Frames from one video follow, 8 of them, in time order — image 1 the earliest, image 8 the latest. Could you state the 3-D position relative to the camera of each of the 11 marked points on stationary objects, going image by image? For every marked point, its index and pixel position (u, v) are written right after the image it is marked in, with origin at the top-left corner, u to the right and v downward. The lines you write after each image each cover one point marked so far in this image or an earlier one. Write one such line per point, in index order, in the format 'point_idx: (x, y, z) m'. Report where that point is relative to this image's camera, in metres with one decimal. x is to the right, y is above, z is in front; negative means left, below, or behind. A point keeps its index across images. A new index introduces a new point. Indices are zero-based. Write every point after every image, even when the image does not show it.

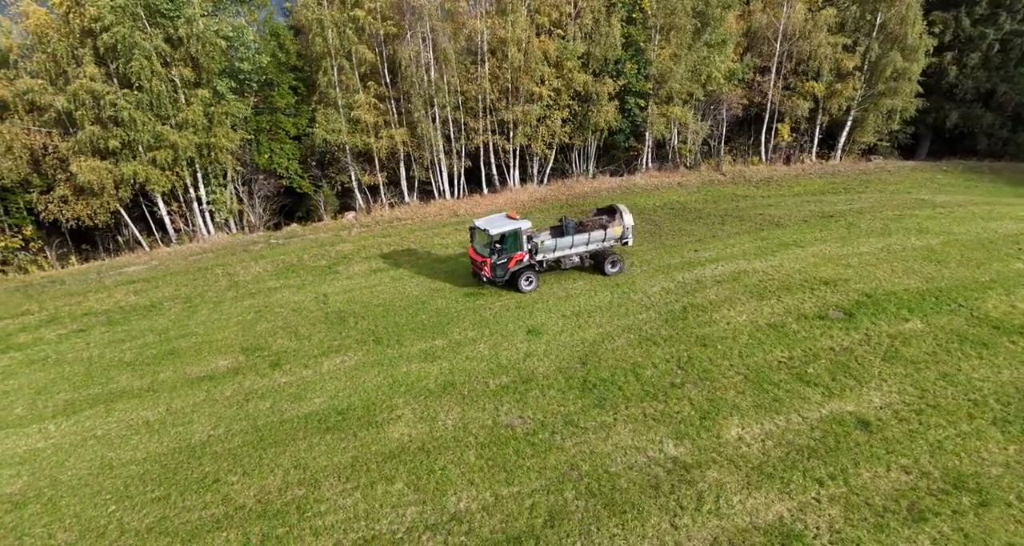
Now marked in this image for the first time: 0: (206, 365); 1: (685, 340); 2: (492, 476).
0: (-6.9, -2.0, +12.1) m
1: (+3.3, -1.3, +10.3) m
2: (-0.1, -2.7, +6.7) m
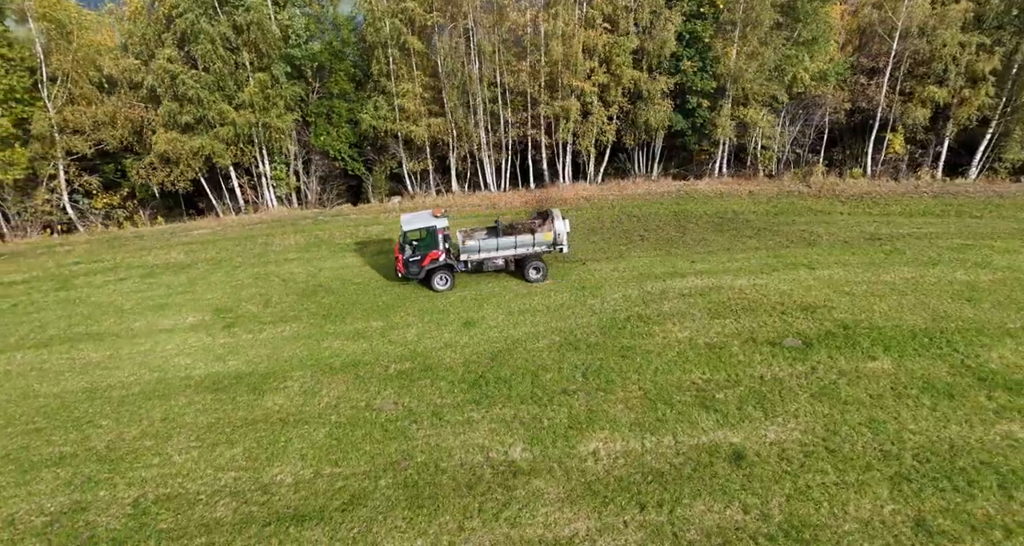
0: (-8.1, -1.2, +13.1) m
1: (+1.7, -1.4, +9.7) m
2: (-2.3, -2.4, +6.8) m
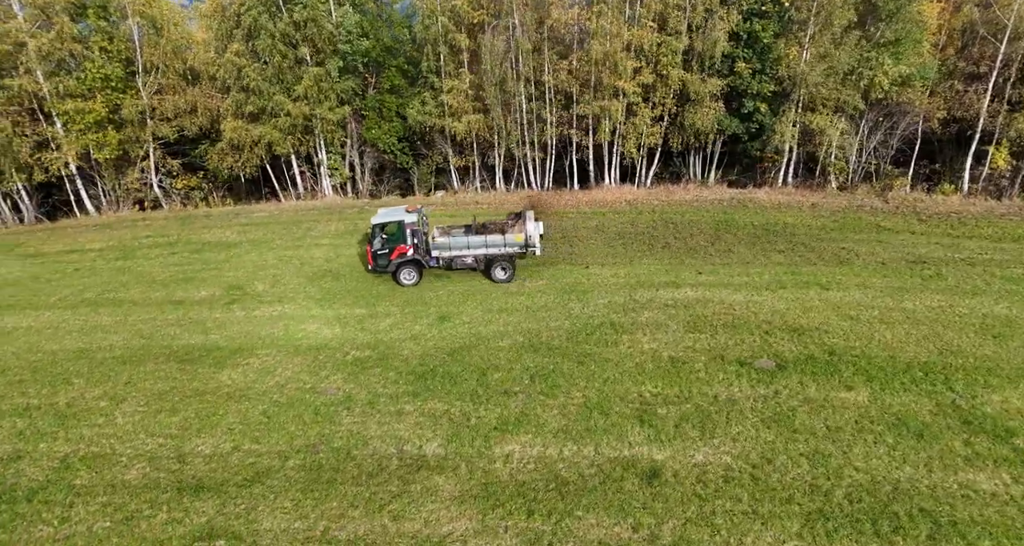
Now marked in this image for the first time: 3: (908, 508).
0: (-8.3, -0.6, +14.1) m
1: (+1.0, -1.4, +9.5) m
2: (-3.5, -2.2, +7.1) m
3: (+4.5, -2.7, +6.0) m
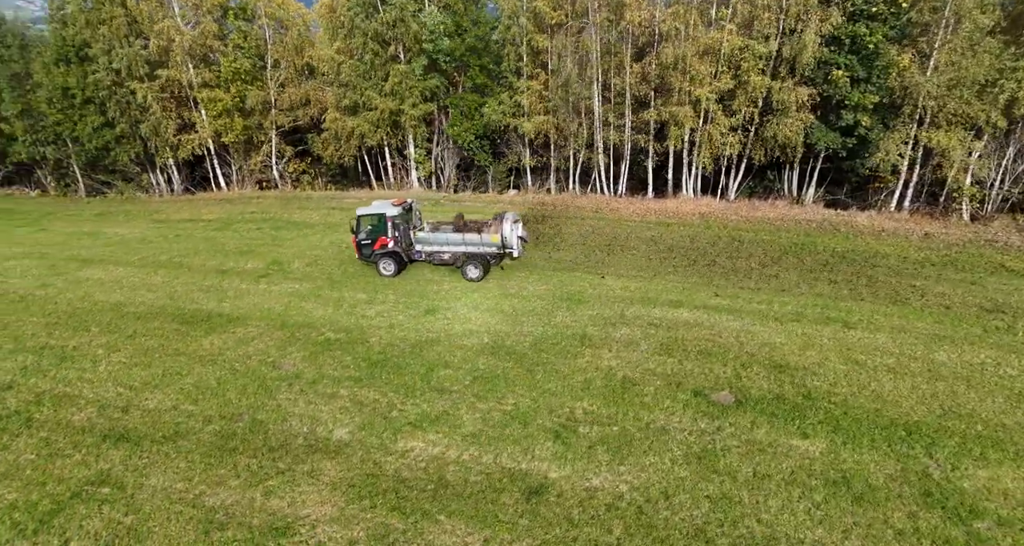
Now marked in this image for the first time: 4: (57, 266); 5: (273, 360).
0: (-8.0, +0.2, +15.8) m
1: (+0.2, -1.5, +9.5) m
2: (-4.7, -1.9, +8.0) m
3: (+2.8, -3.1, +5.4) m
4: (-14.6, +0.3, +17.3) m
5: (-4.1, -1.6, +9.3) m
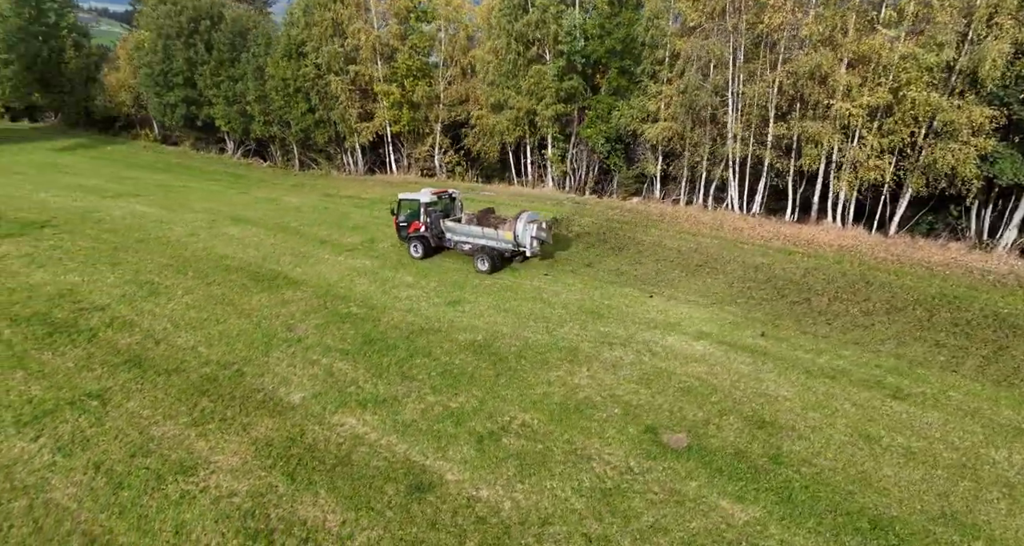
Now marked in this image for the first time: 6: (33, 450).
0: (-5.9, +1.1, +18.0) m
1: (-0.3, -1.6, +9.6) m
2: (-5.4, -1.2, +9.6) m
3: (+0.9, -3.4, +5.0) m
4: (-11.8, +2.0, +21.3) m
5: (-4.4, -1.0, +10.7) m
6: (-5.8, -2.2, +6.3) m
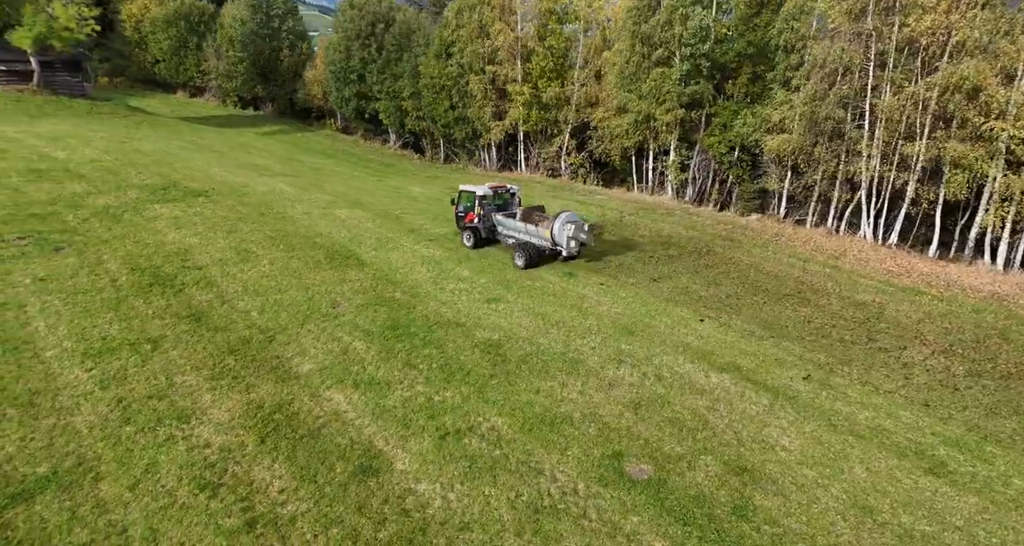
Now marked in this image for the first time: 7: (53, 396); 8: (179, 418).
0: (-3.3, +1.5, +19.2) m
1: (-0.2, -1.6, +9.8) m
2: (-5.1, -0.7, +11.0) m
3: (-0.5, -3.5, +5.0) m
4: (-8.0, +3.1, +23.9) m
5: (-3.9, -0.6, +11.8) m
6: (-6.4, -1.5, +8.0) m
7: (-6.5, -1.7, +7.6) m
8: (-4.6, -2.0, +7.4) m
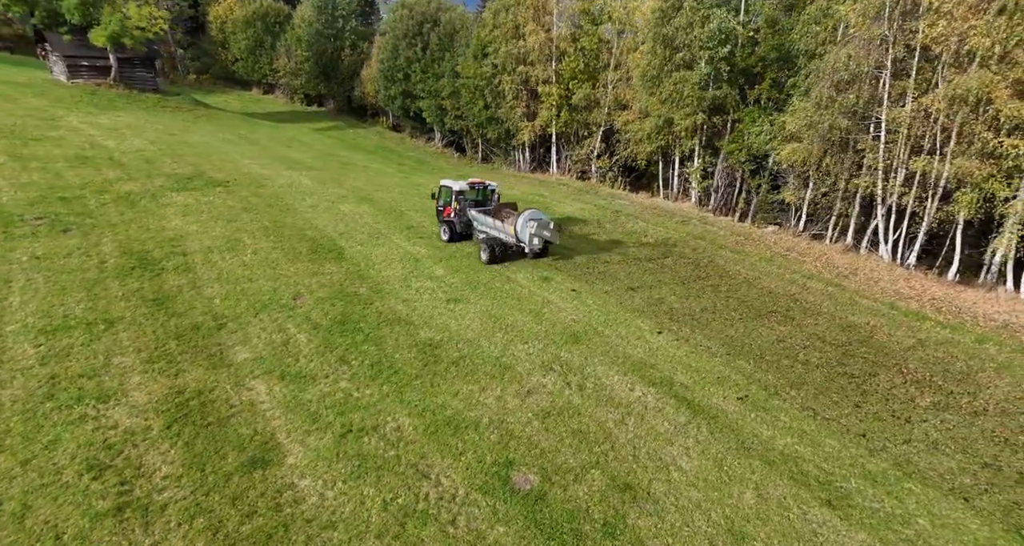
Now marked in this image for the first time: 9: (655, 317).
0: (-3.6, +1.6, +19.6) m
1: (-1.5, -1.7, +10.0) m
2: (-6.2, -0.5, +11.6) m
3: (-2.3, -3.5, +5.3) m
4: (-7.9, +3.4, +24.7) m
5: (-4.9, -0.5, +12.3) m
6: (-7.8, -1.3, +8.7) m
7: (-7.9, -1.4, +8.3) m
8: (-6.1, -1.8, +8.0) m
9: (+3.5, -1.1, +13.5) m
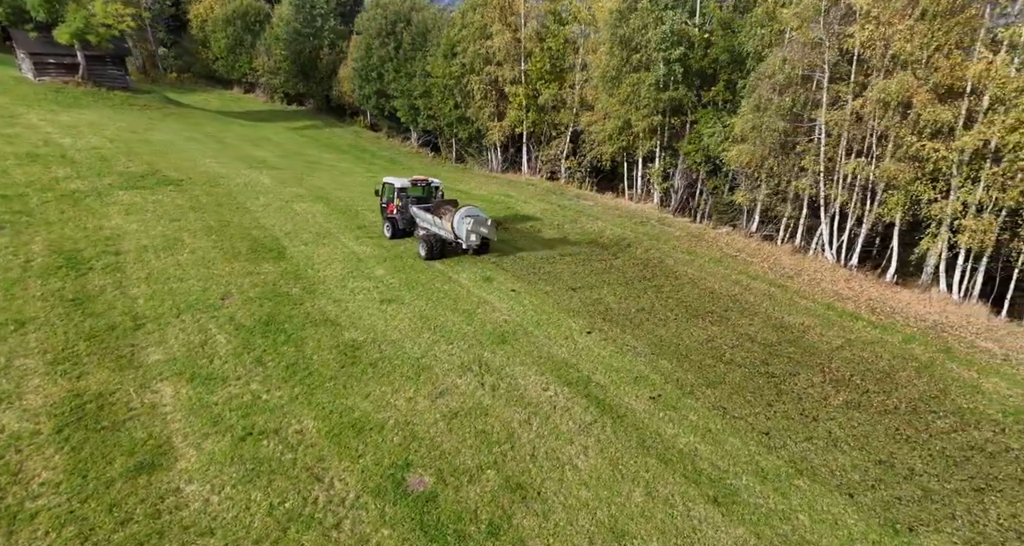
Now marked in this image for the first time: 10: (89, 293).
0: (-5.4, +1.6, +19.6) m
1: (-3.0, -1.7, +10.0) m
2: (-7.8, -0.5, +11.5) m
3: (-3.6, -3.5, +5.3) m
4: (-9.8, +3.5, +24.5) m
5: (-6.5, -0.5, +12.2) m
6: (-9.2, -1.3, +8.5) m
7: (-9.3, -1.4, +8.1) m
8: (-7.5, -1.8, +7.9) m
9: (+1.9, -1.2, +13.7) m
10: (-9.0, -0.3, +11.5) m
